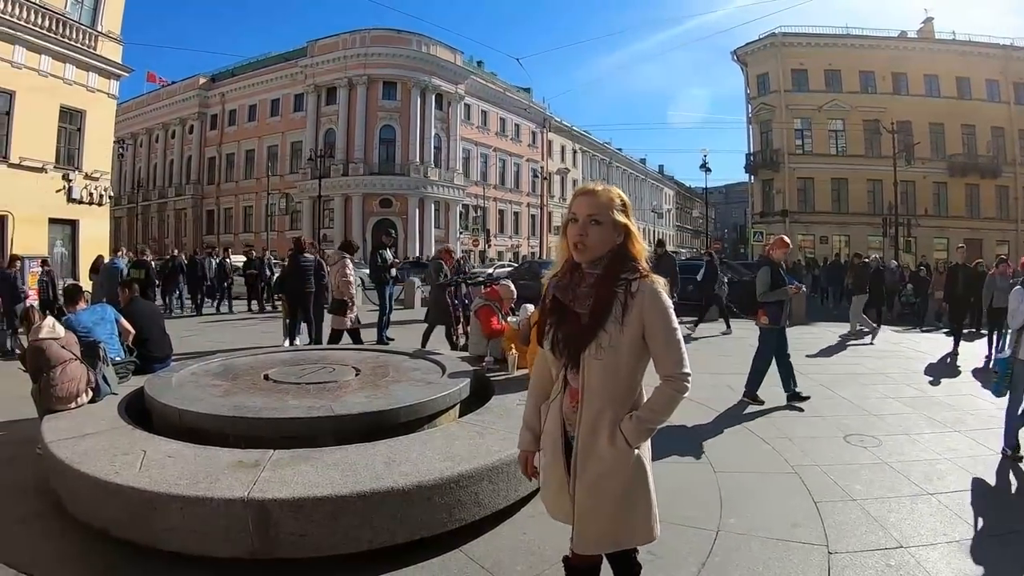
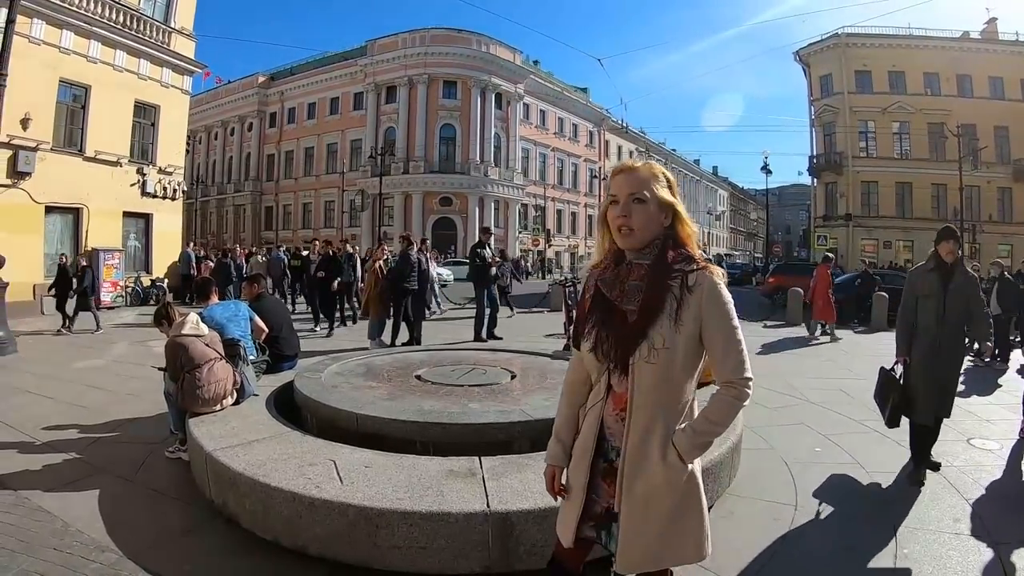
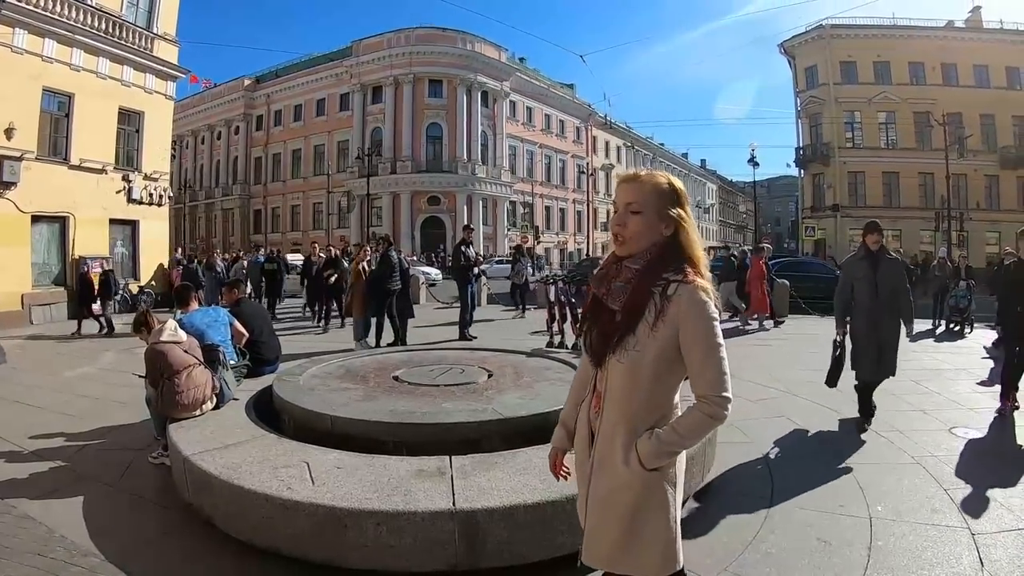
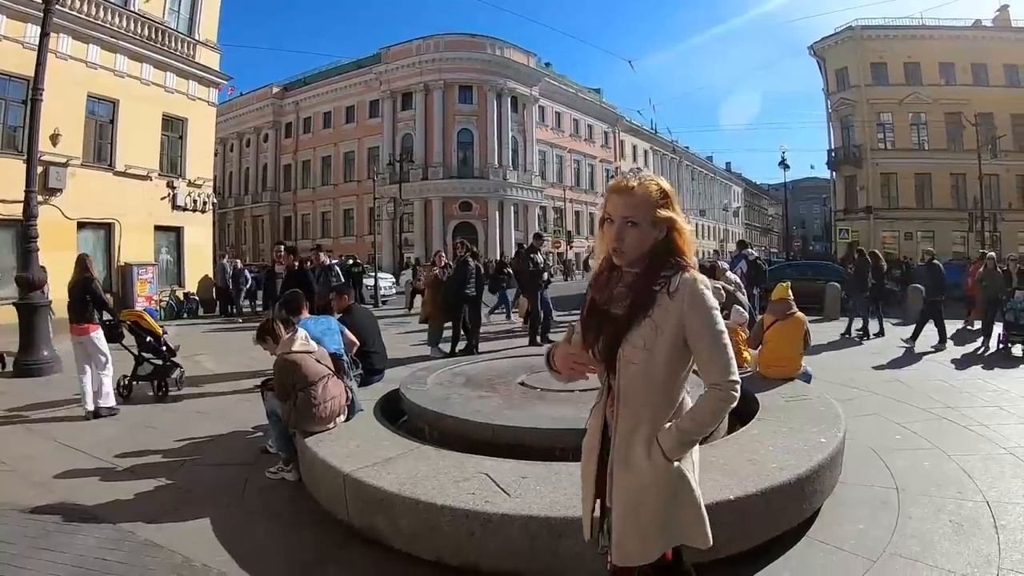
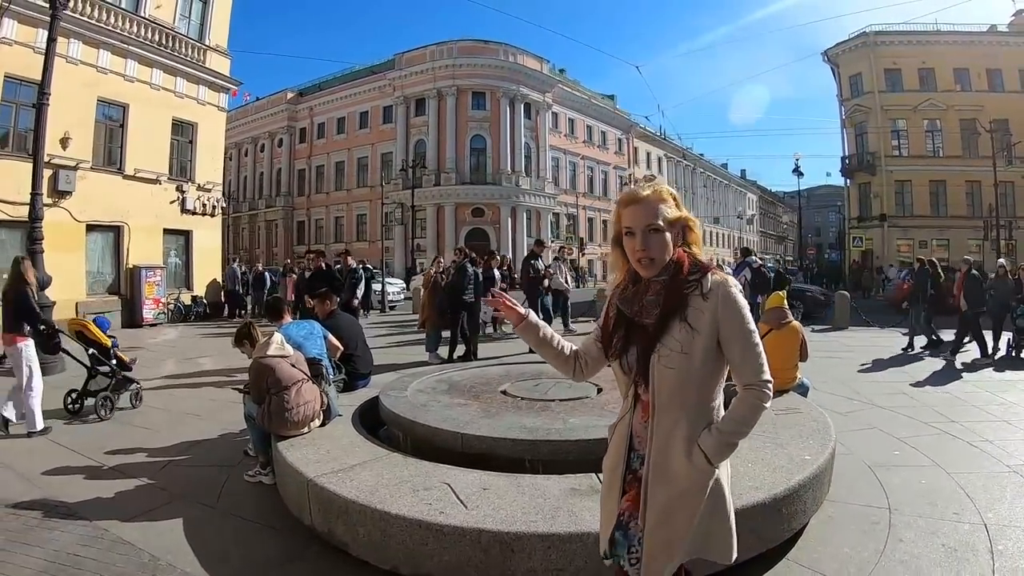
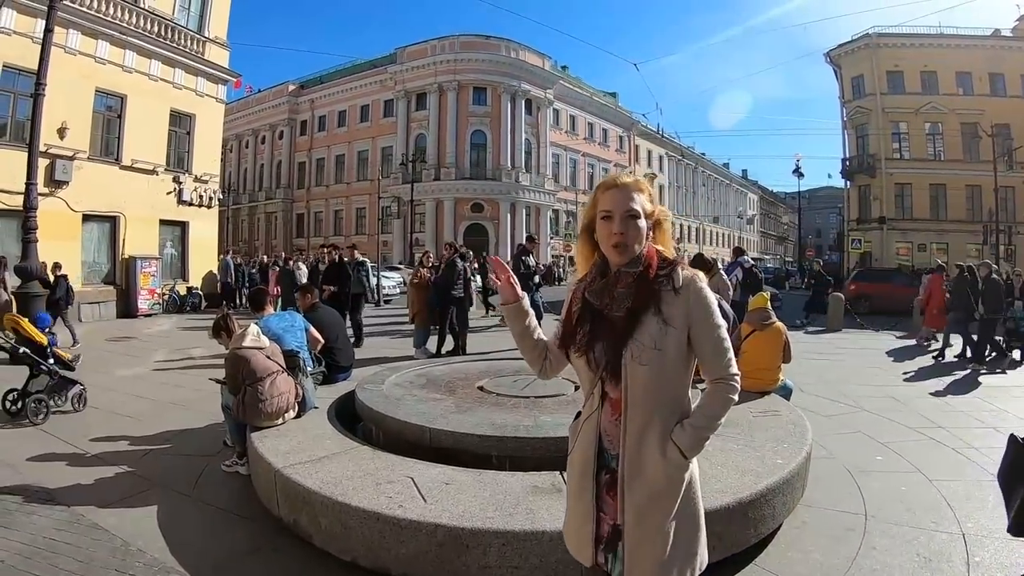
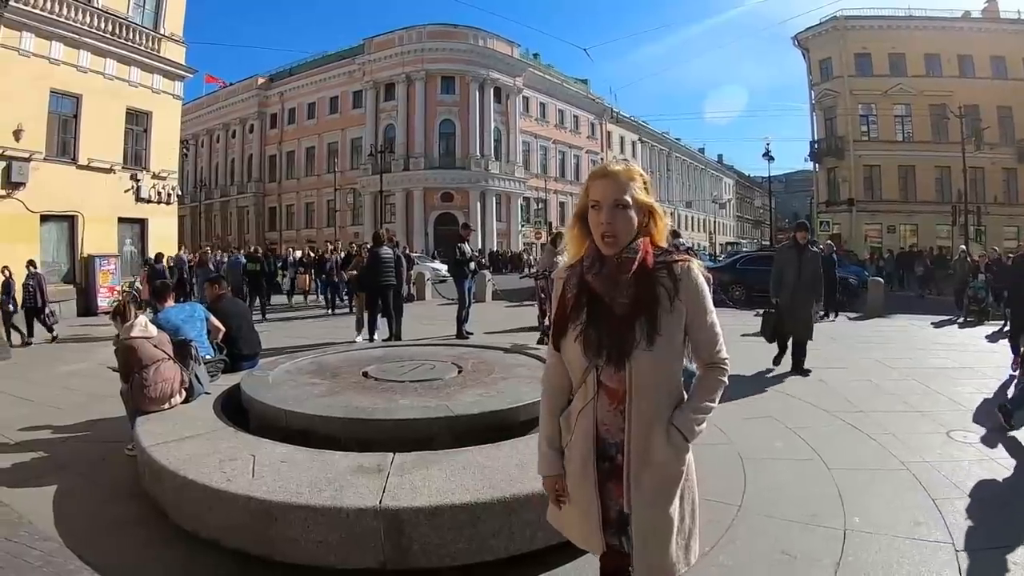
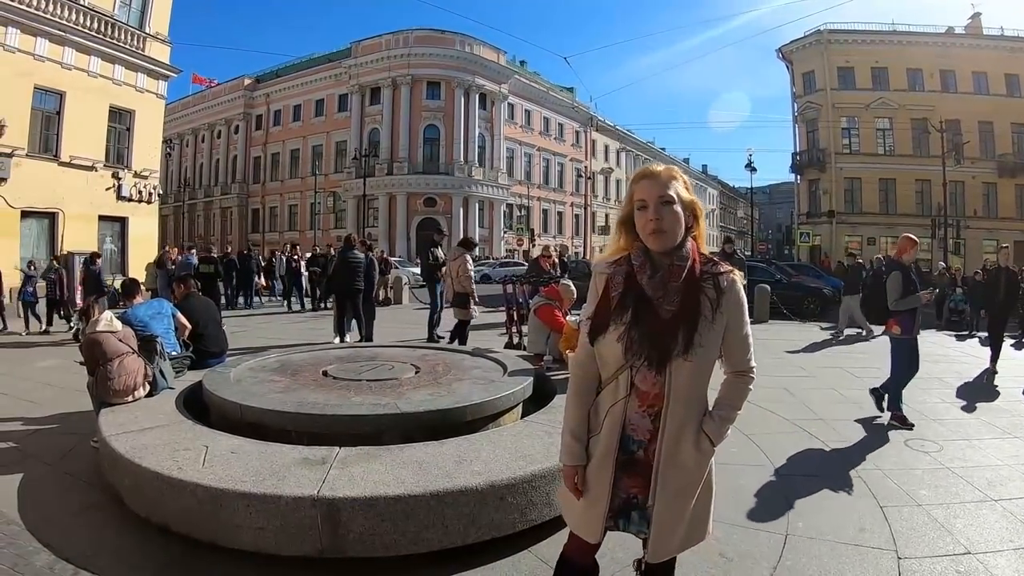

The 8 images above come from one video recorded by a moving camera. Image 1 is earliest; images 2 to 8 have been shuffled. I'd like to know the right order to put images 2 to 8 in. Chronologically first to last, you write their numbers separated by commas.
8, 7, 3, 2, 6, 5, 4
